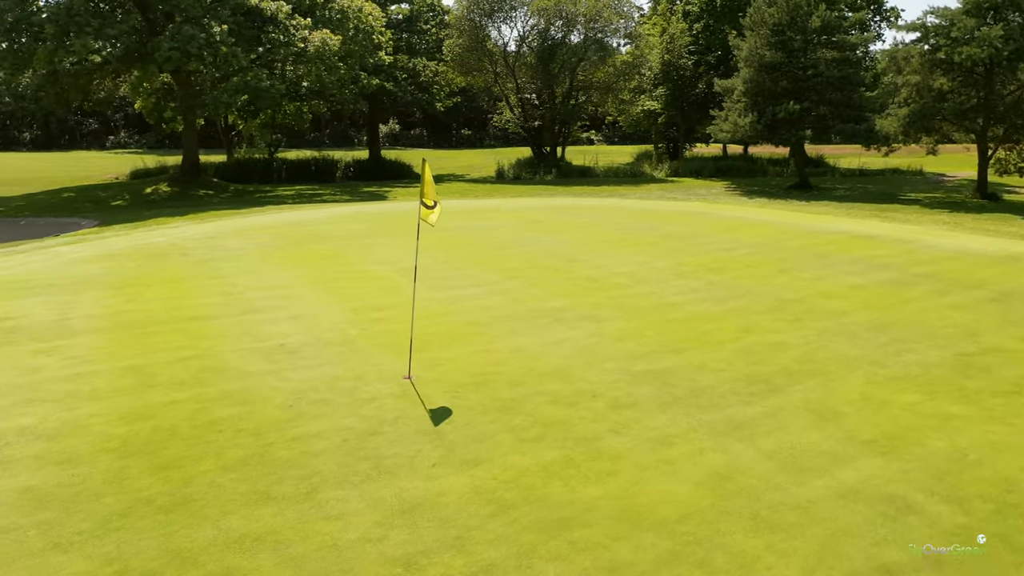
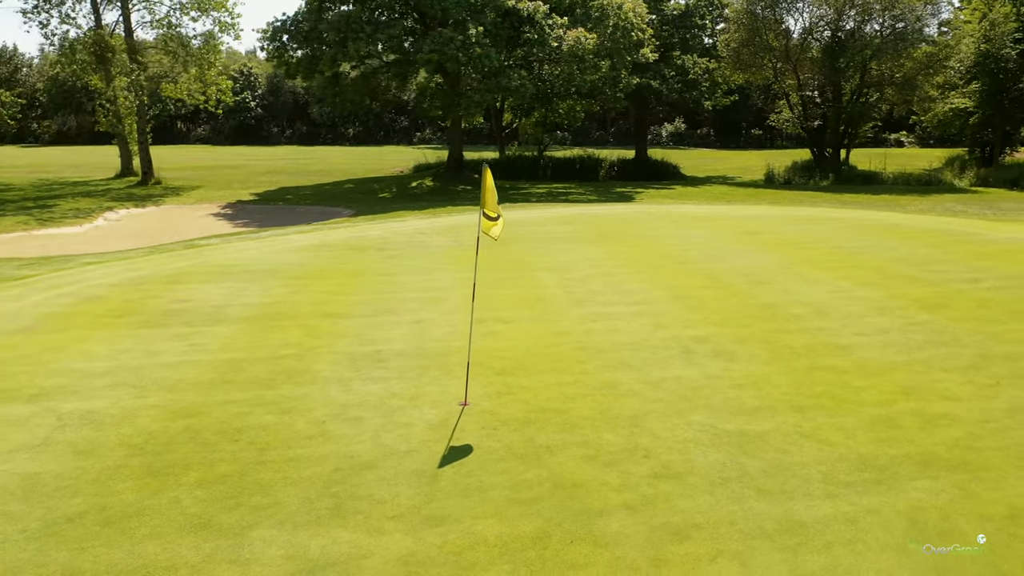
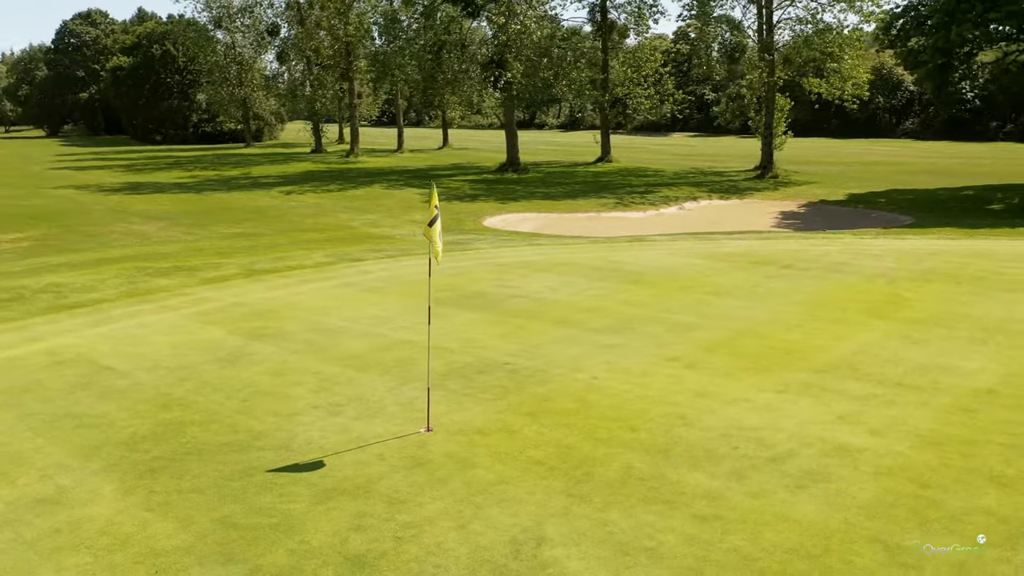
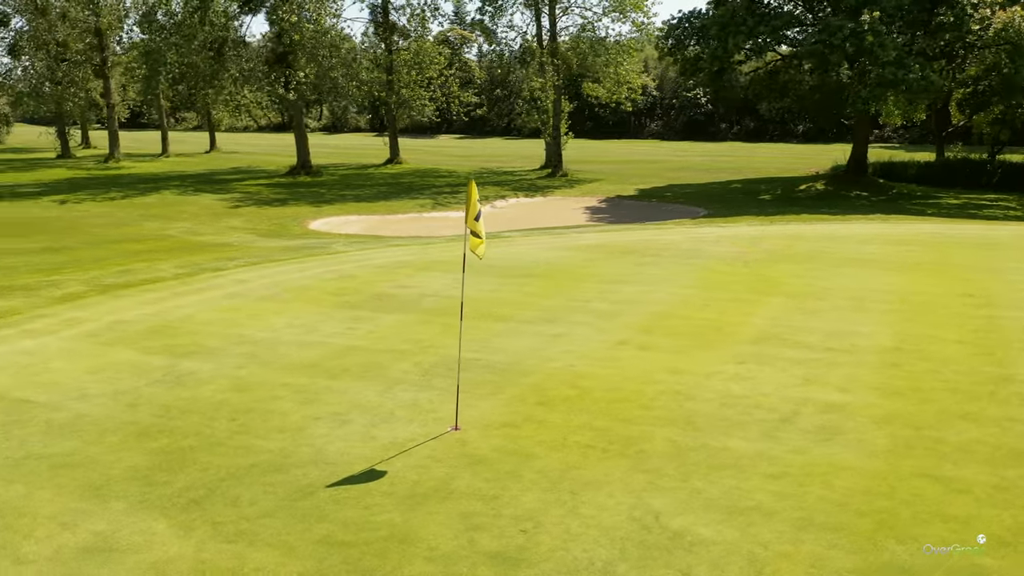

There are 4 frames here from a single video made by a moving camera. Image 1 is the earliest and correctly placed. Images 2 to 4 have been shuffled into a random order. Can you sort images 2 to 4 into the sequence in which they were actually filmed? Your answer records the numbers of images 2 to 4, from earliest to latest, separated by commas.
2, 4, 3
